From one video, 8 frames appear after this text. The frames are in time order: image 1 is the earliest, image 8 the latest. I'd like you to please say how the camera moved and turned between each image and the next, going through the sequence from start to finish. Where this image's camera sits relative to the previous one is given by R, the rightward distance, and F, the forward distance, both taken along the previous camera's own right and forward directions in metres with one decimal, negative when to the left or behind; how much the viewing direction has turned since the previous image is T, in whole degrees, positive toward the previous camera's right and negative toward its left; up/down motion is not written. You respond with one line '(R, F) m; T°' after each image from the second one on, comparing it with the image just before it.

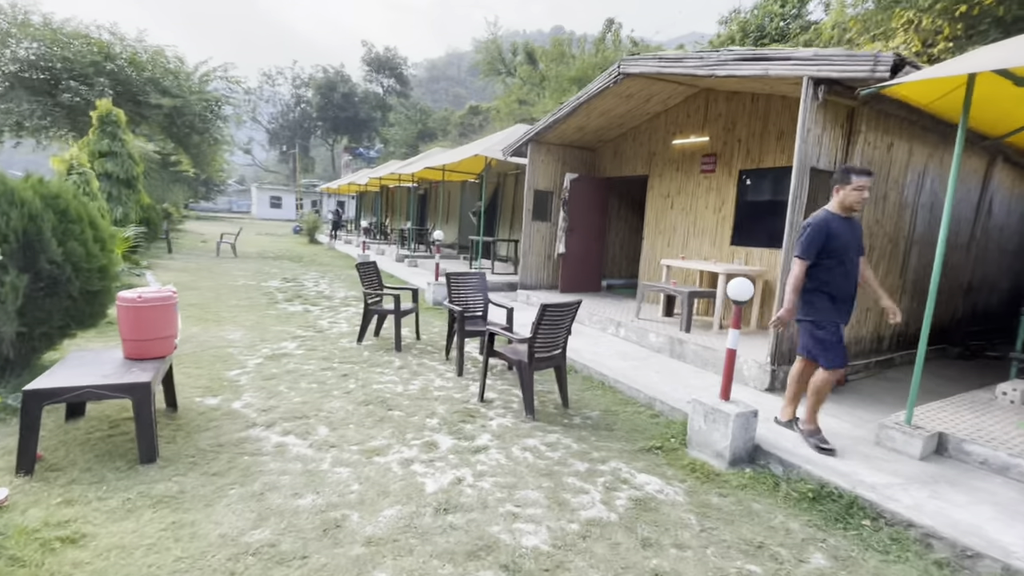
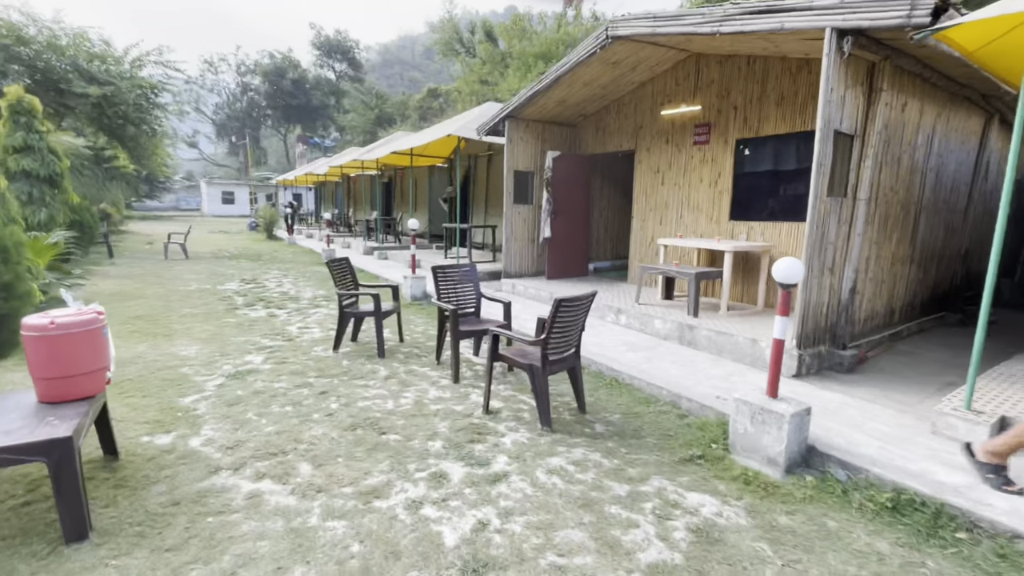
(-0.3, +0.5) m; +4°
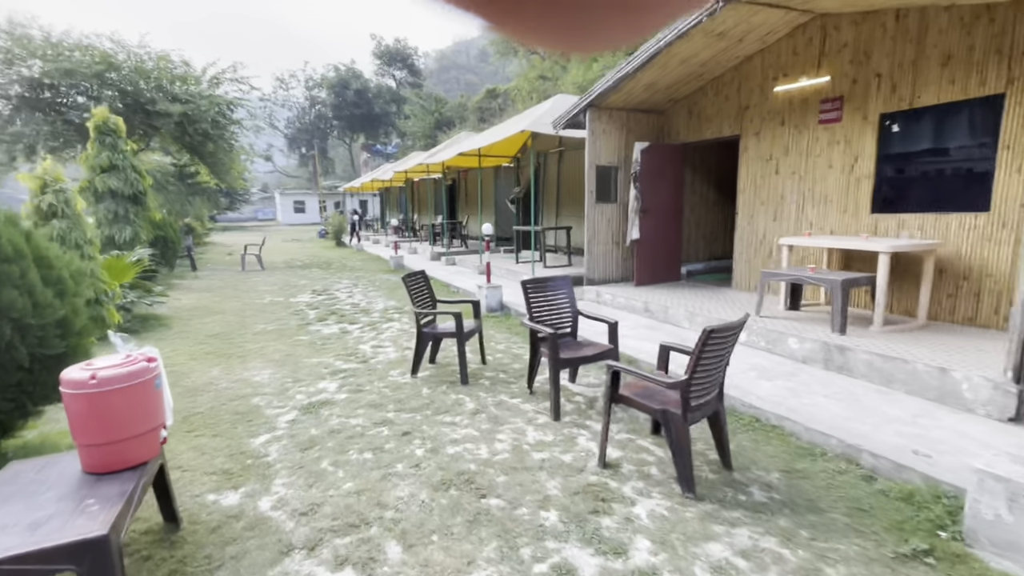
(-0.4, +0.7) m; -7°
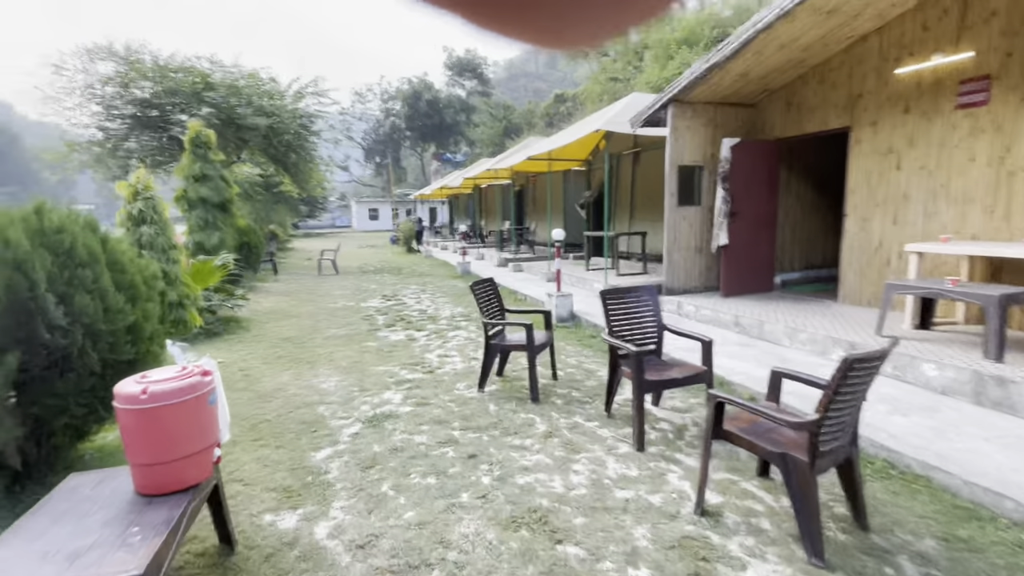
(-0.1, +0.3) m; -8°
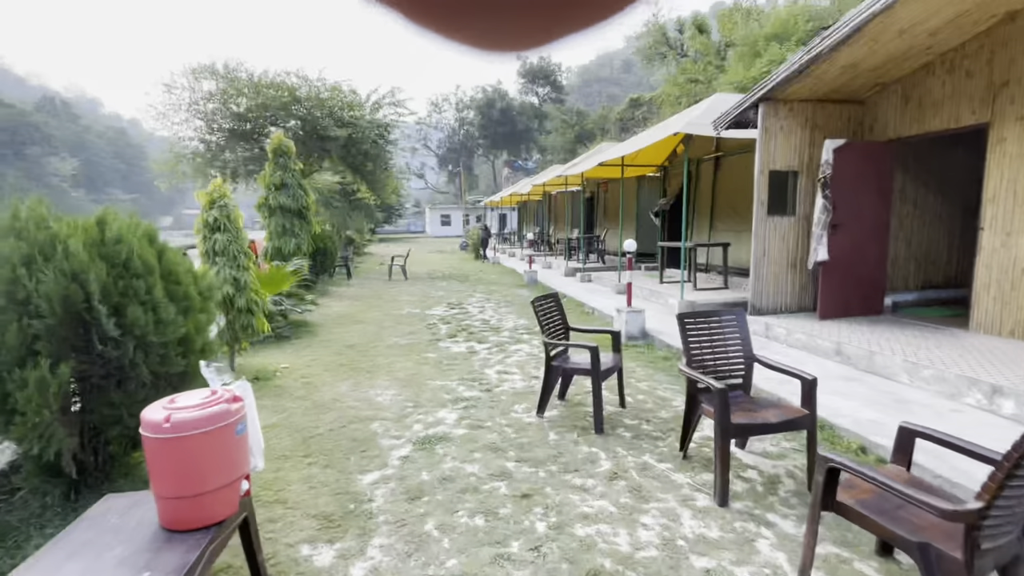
(0.0, +0.3) m; -8°
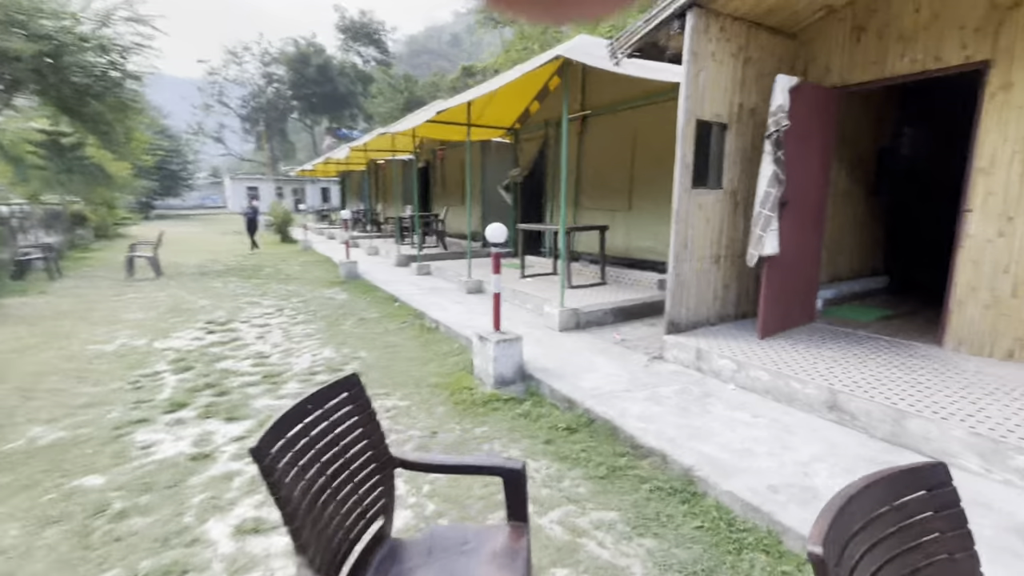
(+0.4, +2.5) m; +19°
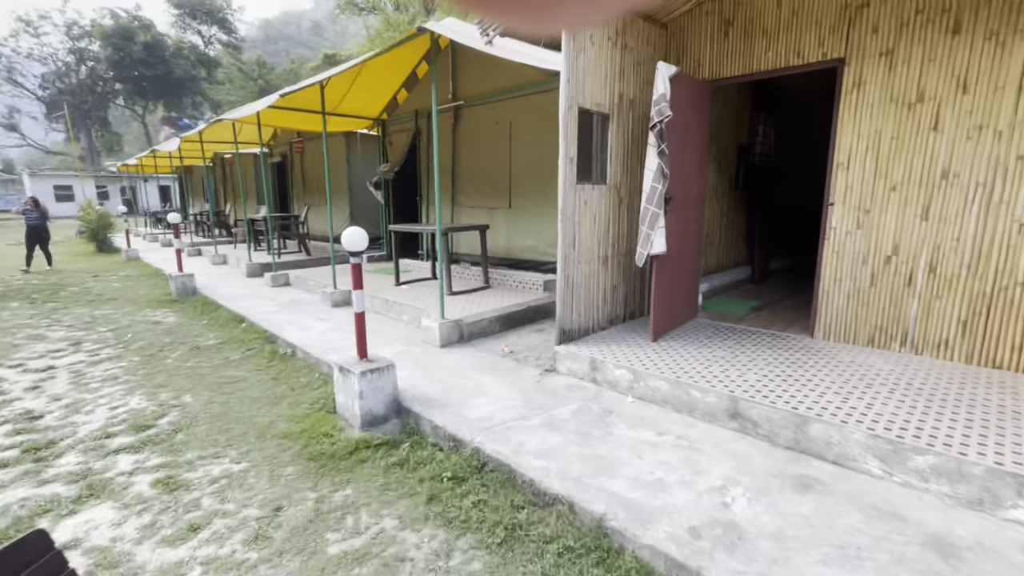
(+0.1, +0.6) m; +14°
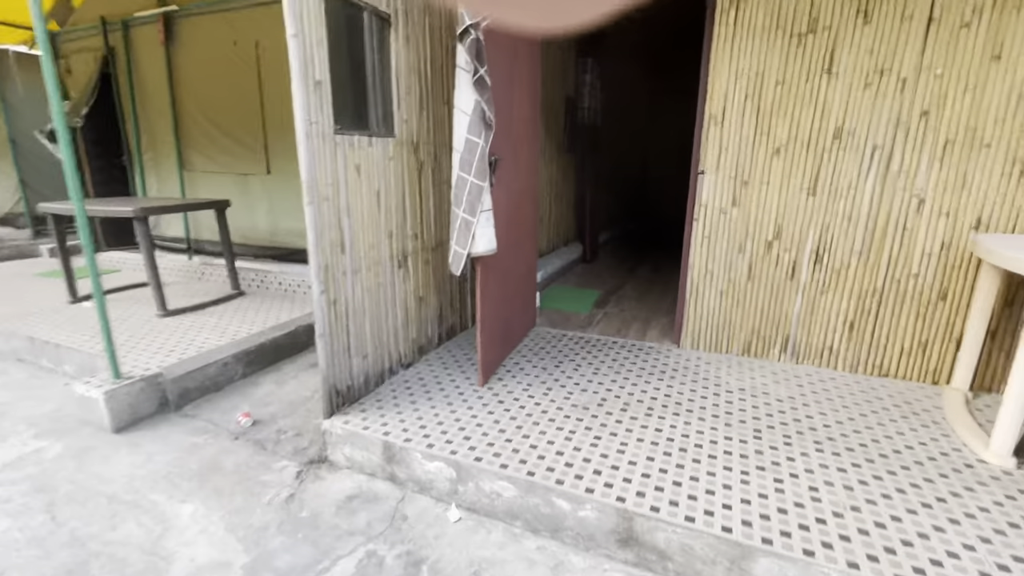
(+0.4, +1.5) m; +21°
